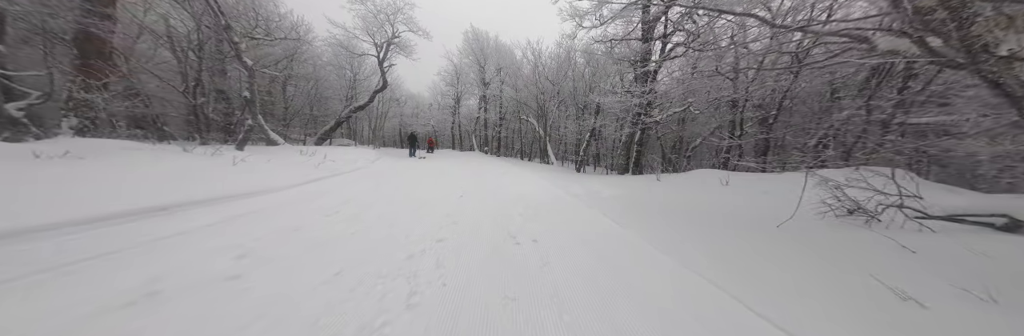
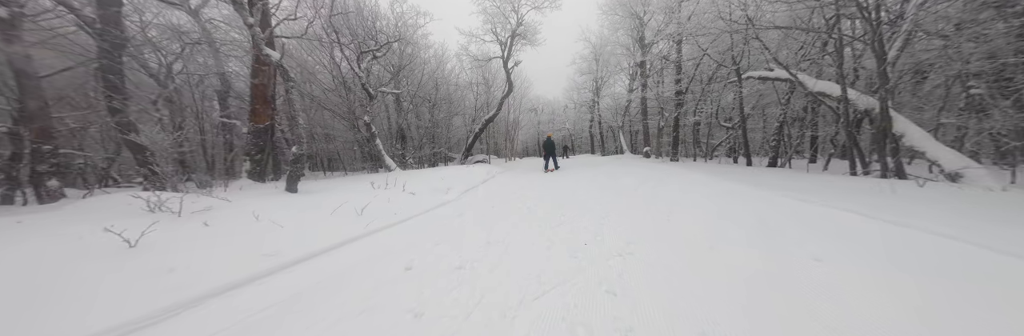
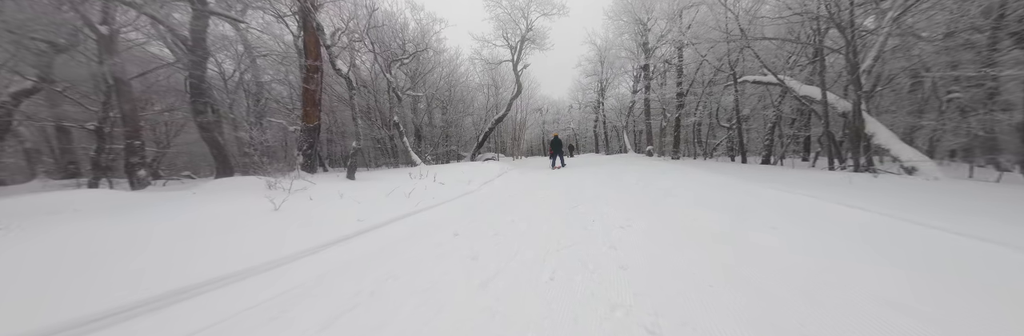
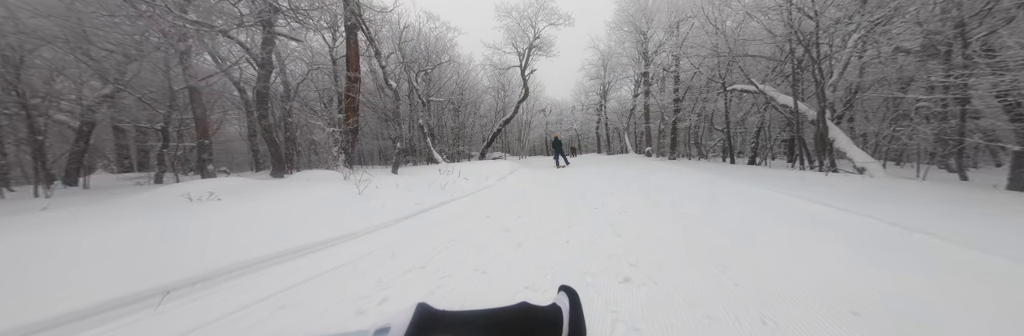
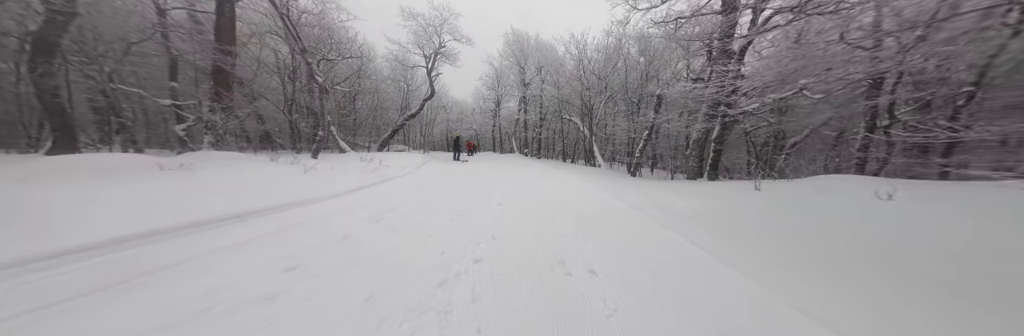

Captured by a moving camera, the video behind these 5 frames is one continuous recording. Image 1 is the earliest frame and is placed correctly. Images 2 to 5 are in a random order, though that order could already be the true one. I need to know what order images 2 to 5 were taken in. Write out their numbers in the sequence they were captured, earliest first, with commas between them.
5, 4, 3, 2
